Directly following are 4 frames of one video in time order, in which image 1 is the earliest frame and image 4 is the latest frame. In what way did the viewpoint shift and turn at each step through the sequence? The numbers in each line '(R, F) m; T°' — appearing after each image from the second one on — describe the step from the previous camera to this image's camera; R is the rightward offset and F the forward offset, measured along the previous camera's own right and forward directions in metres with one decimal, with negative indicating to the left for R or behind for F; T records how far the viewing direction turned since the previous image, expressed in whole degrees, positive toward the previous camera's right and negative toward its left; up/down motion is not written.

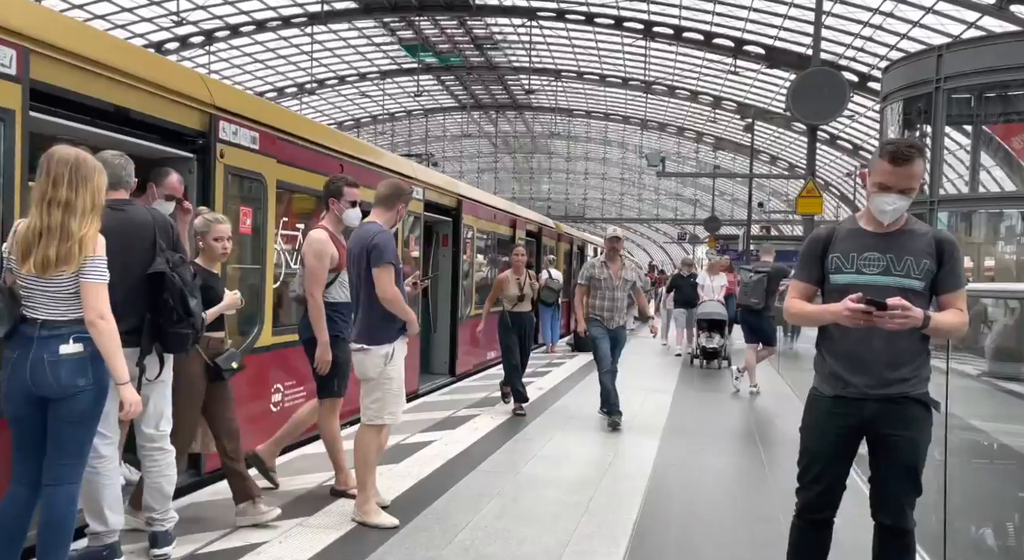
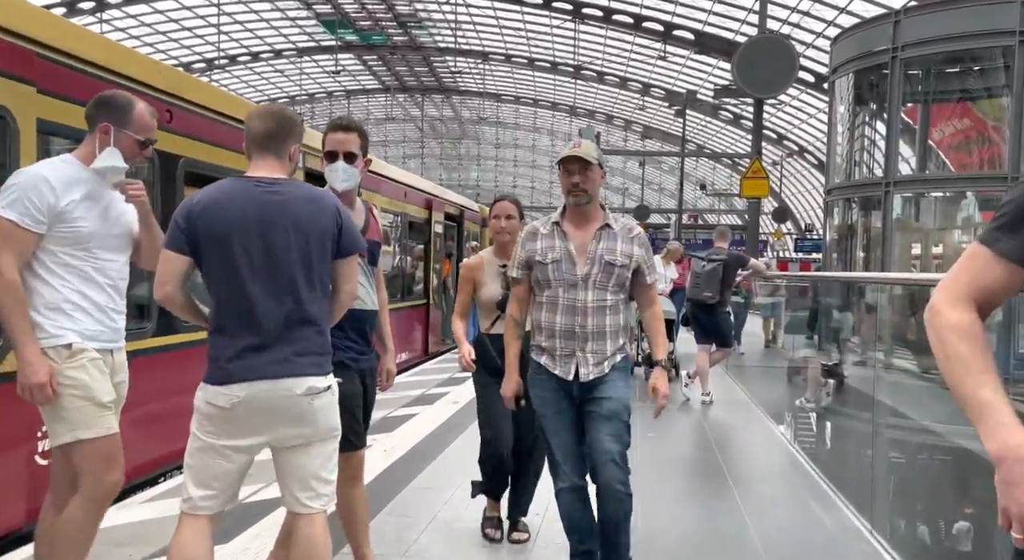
(+0.2, +1.7) m; +6°
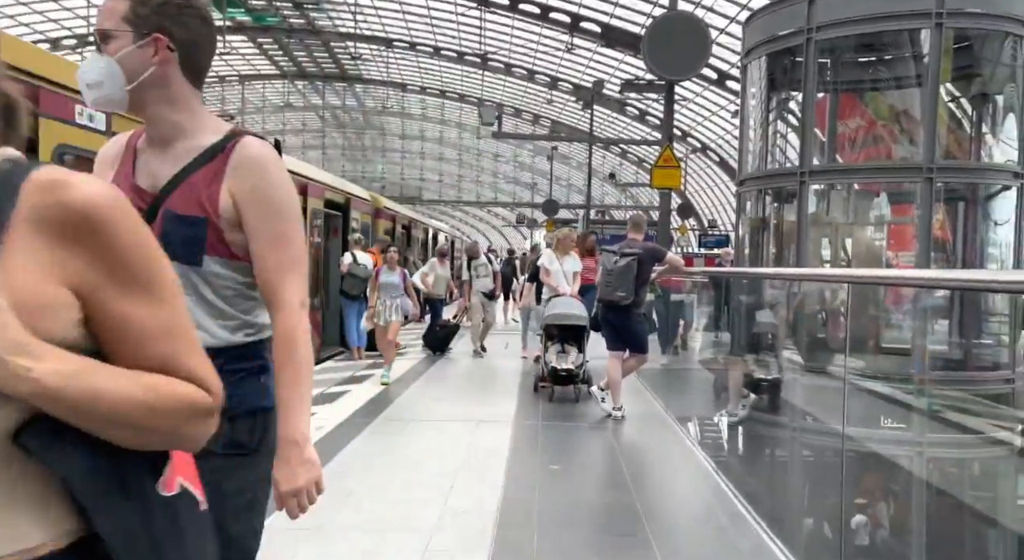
(+0.3, +1.2) m; +7°
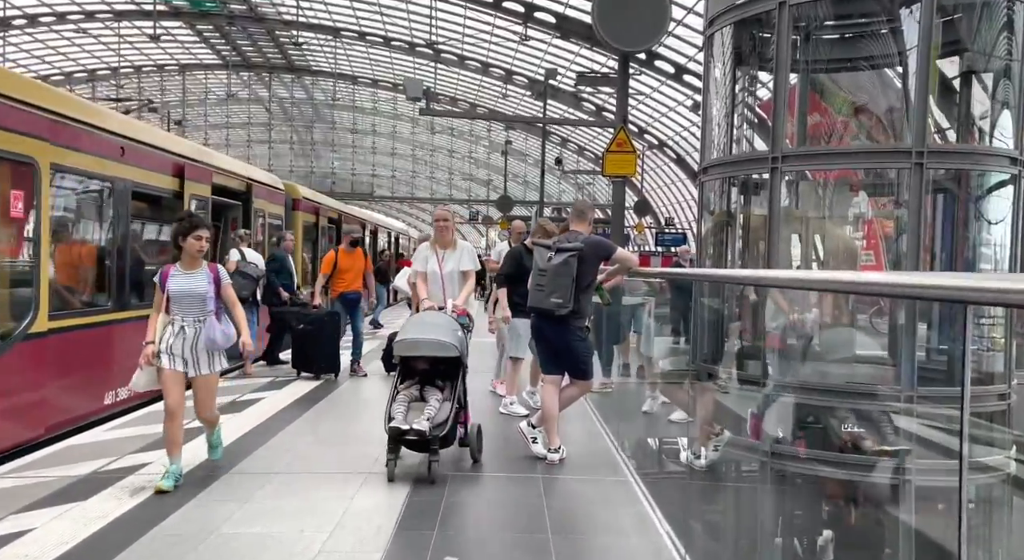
(+0.4, +1.6) m; +3°
